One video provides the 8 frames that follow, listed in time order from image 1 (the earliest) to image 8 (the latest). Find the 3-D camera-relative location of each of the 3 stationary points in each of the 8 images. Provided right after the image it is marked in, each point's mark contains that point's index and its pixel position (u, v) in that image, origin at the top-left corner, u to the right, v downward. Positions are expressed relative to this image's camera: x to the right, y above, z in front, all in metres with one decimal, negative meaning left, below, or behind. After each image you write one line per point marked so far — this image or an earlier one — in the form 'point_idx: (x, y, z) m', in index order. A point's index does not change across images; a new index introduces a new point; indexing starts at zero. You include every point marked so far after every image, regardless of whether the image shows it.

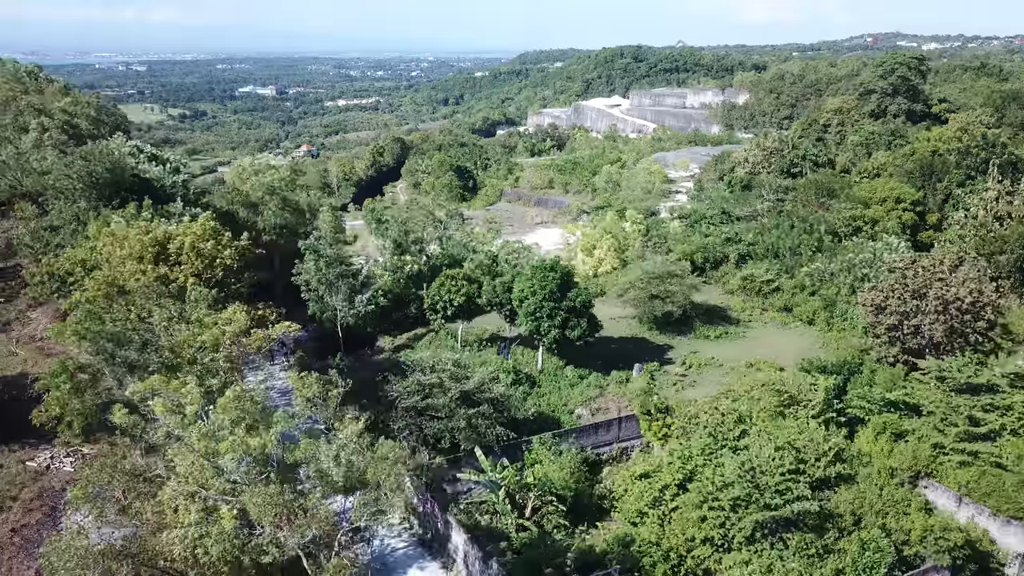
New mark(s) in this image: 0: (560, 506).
0: (+0.6, -2.6, +9.5) m
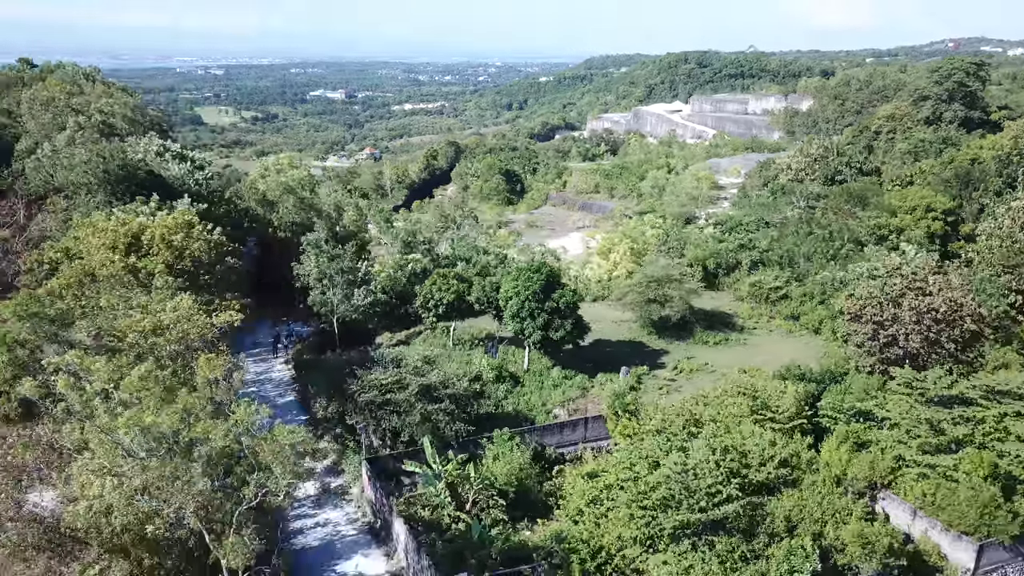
0: (-0.1, -2.5, +9.7) m
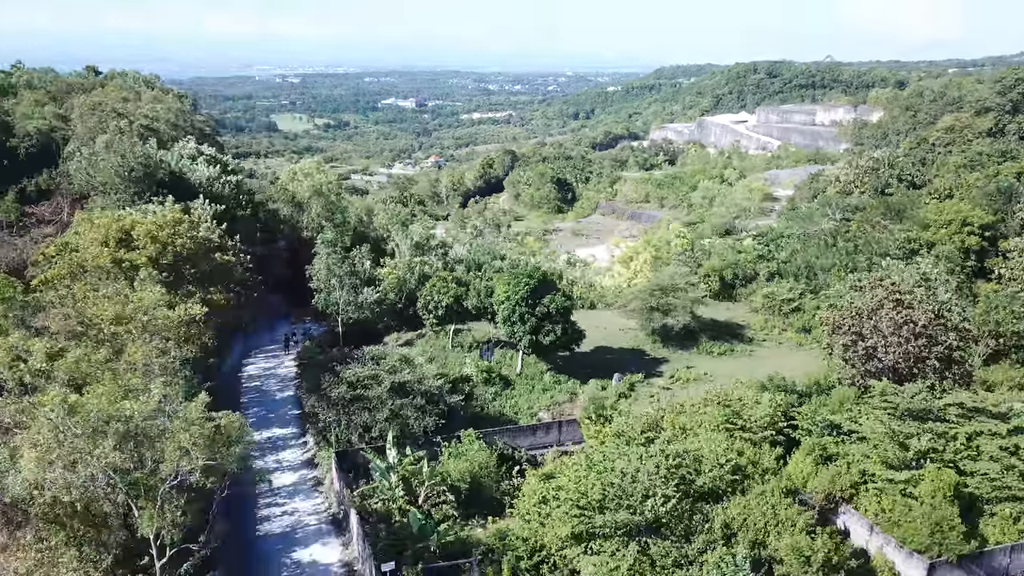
0: (-0.7, -2.5, +9.9) m
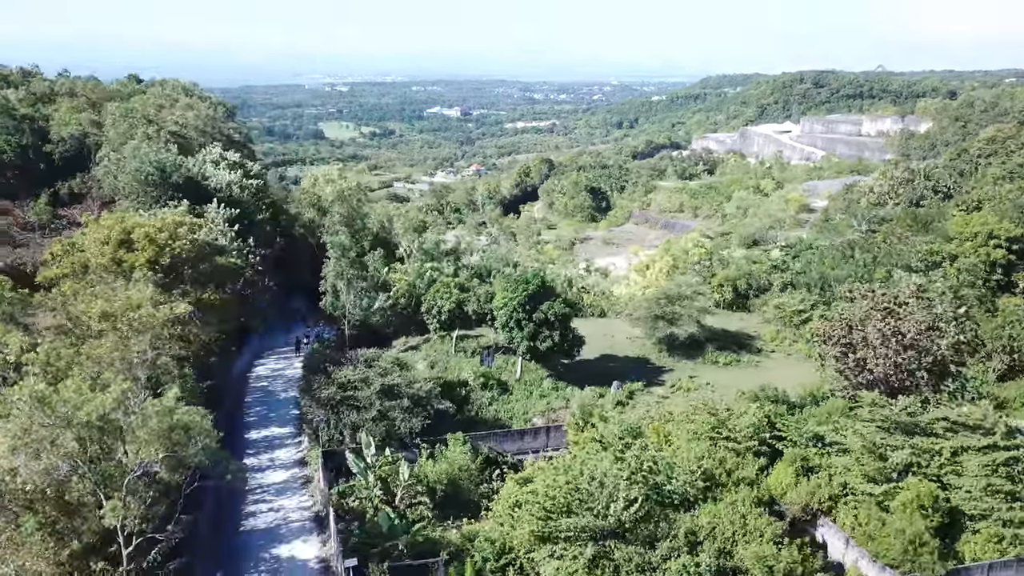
0: (-1.0, -2.6, +10.0) m
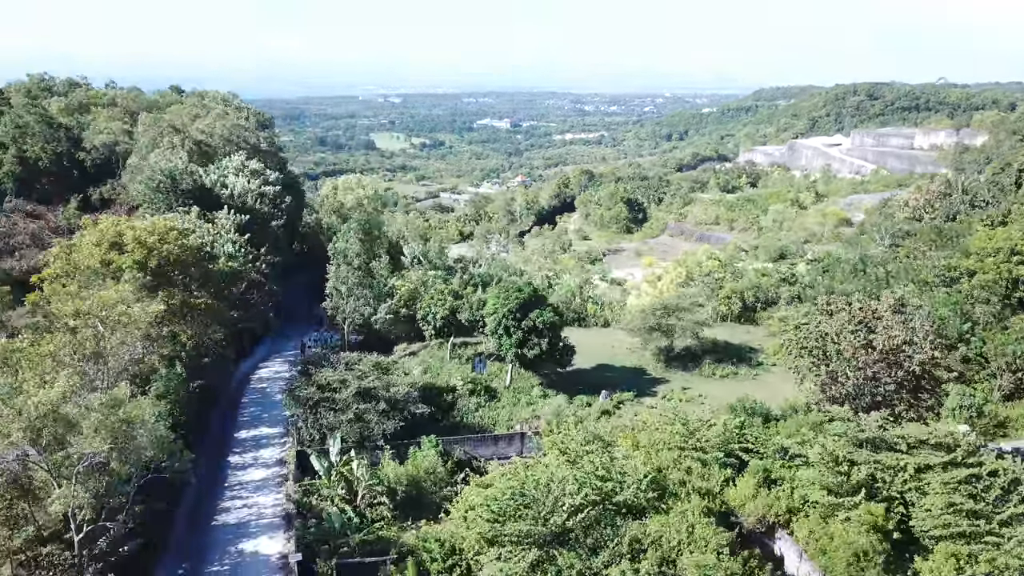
0: (-1.6, -2.7, +10.2) m
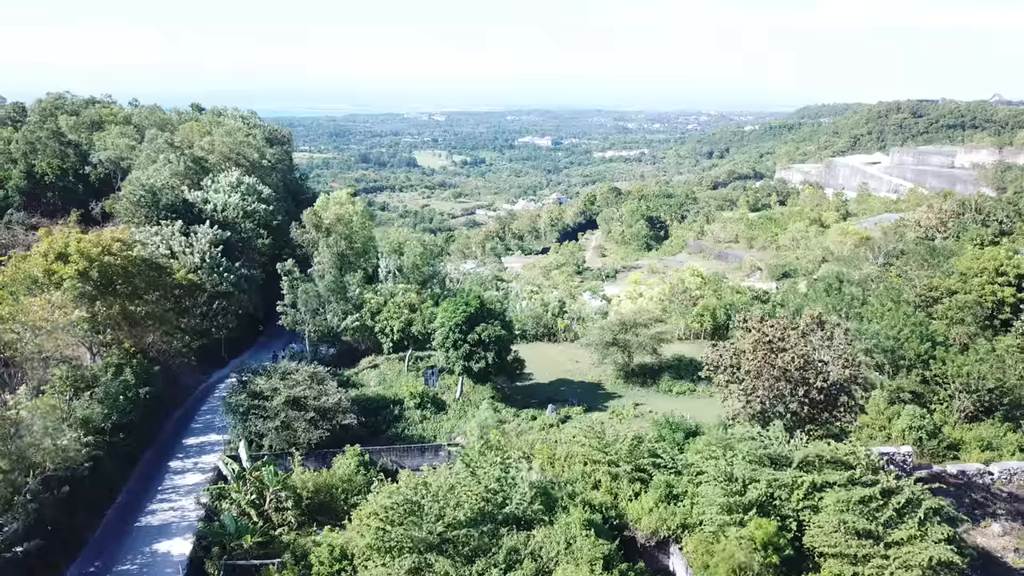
0: (-2.8, -2.8, +10.5) m
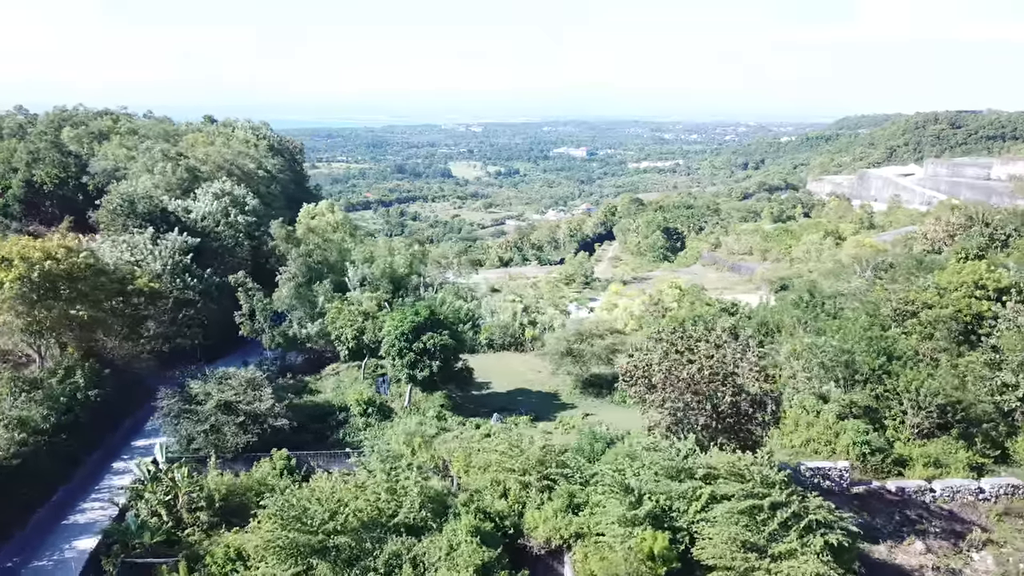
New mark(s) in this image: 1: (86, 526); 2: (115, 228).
0: (-4.0, -2.9, +10.7) m
1: (-6.1, -3.4, +11.6) m
2: (-9.6, +1.4, +19.3) m
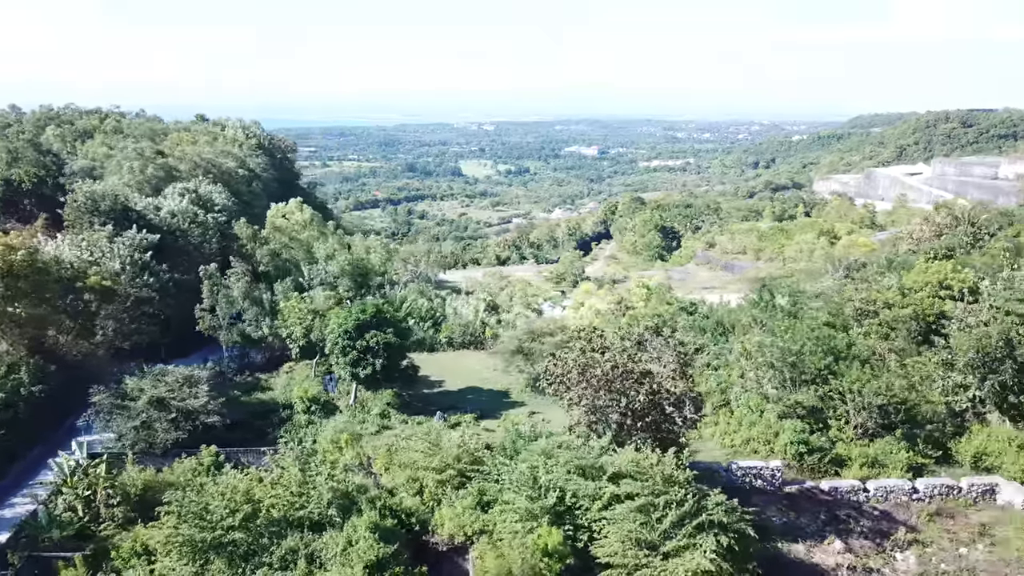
0: (-5.2, -2.8, +10.9) m
1: (-7.2, -3.4, +11.7) m
2: (-10.6, +1.4, +19.5) m
